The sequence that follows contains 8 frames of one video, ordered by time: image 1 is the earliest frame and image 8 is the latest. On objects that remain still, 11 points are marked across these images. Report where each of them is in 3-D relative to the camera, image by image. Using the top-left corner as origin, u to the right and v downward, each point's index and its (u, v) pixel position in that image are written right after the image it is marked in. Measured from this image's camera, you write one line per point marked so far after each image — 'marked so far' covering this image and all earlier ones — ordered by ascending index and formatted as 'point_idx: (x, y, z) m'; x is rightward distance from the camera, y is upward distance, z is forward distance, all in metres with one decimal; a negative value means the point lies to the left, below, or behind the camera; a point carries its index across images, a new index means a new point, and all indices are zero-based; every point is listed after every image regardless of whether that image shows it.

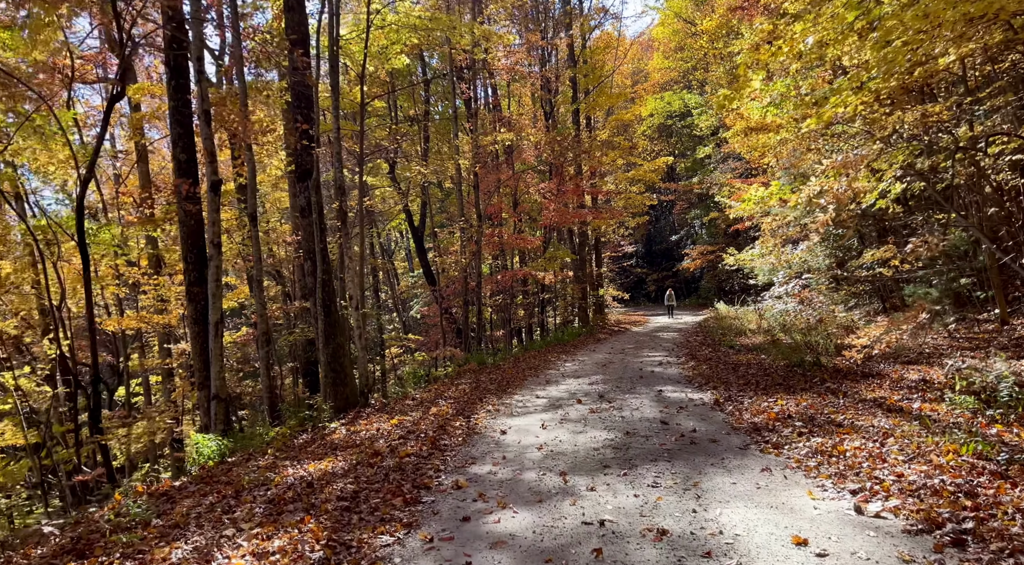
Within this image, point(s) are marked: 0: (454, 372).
0: (-1.3, -2.1, +16.8) m
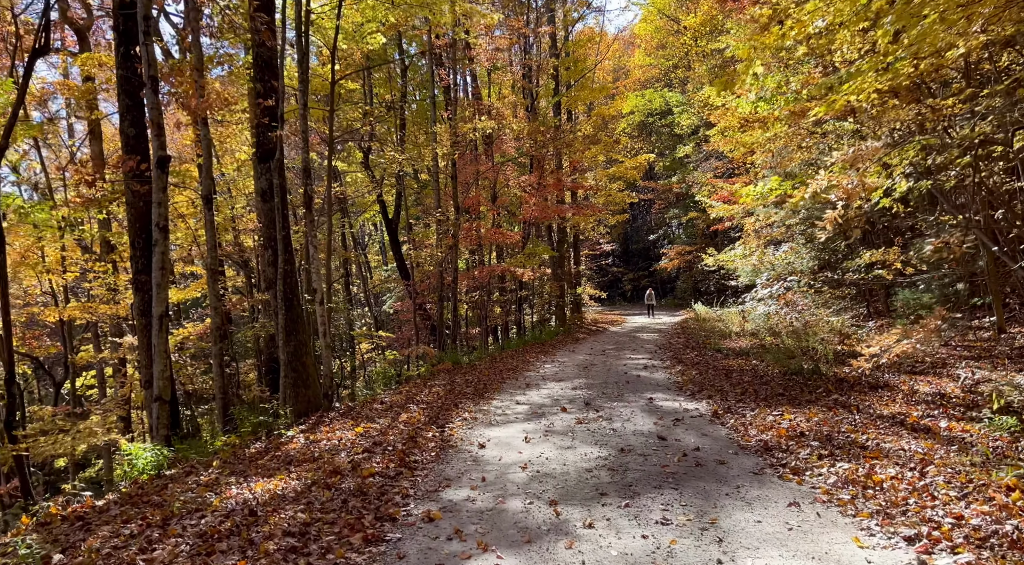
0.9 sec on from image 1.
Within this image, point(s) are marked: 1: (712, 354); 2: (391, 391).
0: (-1.8, -2.0, +15.8) m
1: (+4.4, -1.6, +16.2) m
2: (-2.2, -2.0, +13.1) m
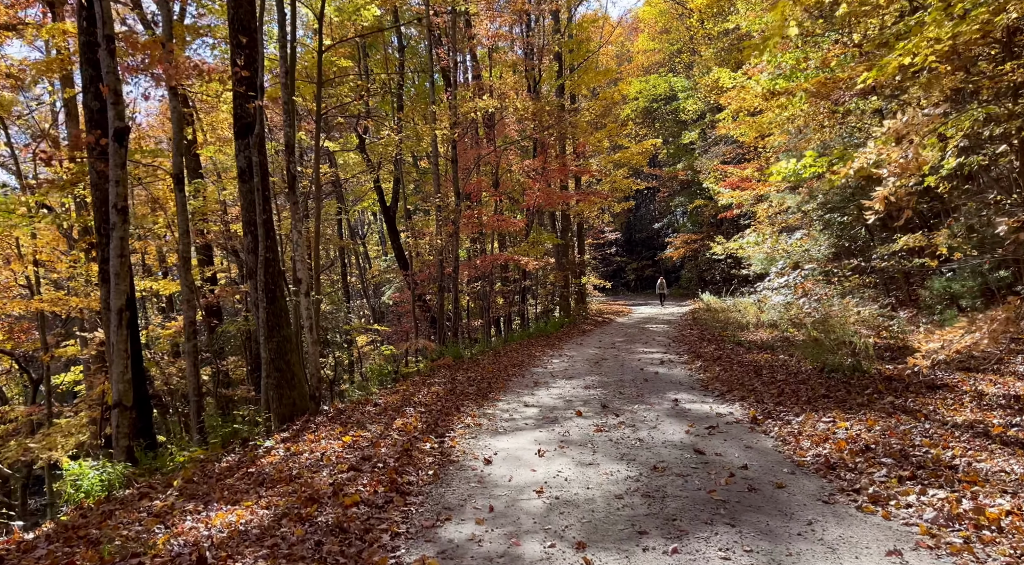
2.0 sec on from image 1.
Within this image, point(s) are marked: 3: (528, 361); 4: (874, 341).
0: (-1.7, -1.7, +14.7) m
1: (+4.6, -1.4, +15.1) m
2: (-2.0, -1.8, +12.0) m
3: (+0.3, -1.7, +15.7) m
4: (+5.9, -1.0, +11.9) m
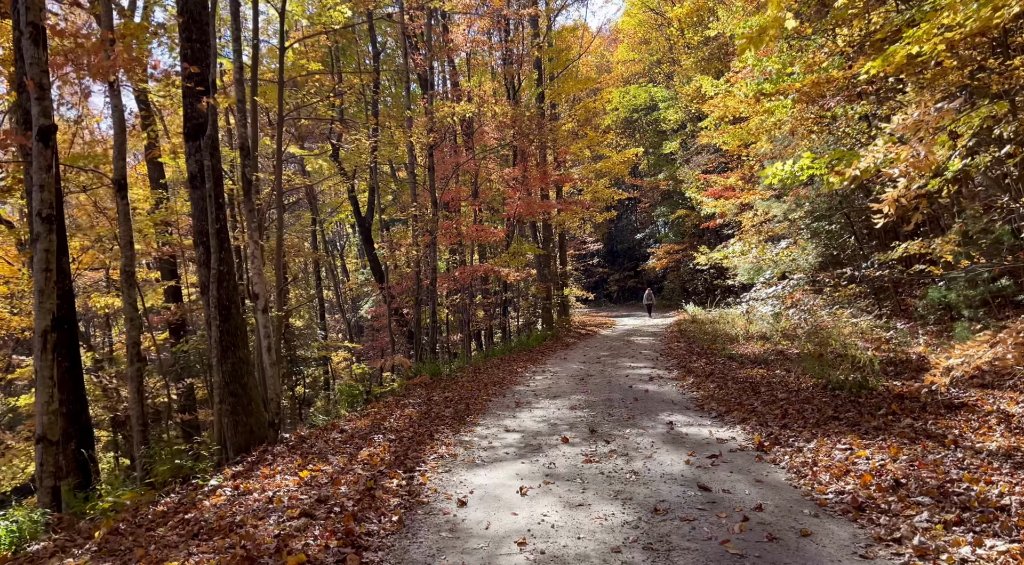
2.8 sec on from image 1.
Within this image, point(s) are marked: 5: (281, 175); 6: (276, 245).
0: (-2.1, -2.0, +13.8) m
1: (+4.2, -1.6, +14.4) m
2: (-2.4, -2.0, +11.1) m
3: (-0.1, -1.9, +14.8) m
4: (+5.6, -1.1, +11.2) m
5: (-3.8, +1.8, +12.0) m
6: (-3.9, +0.6, +12.2) m
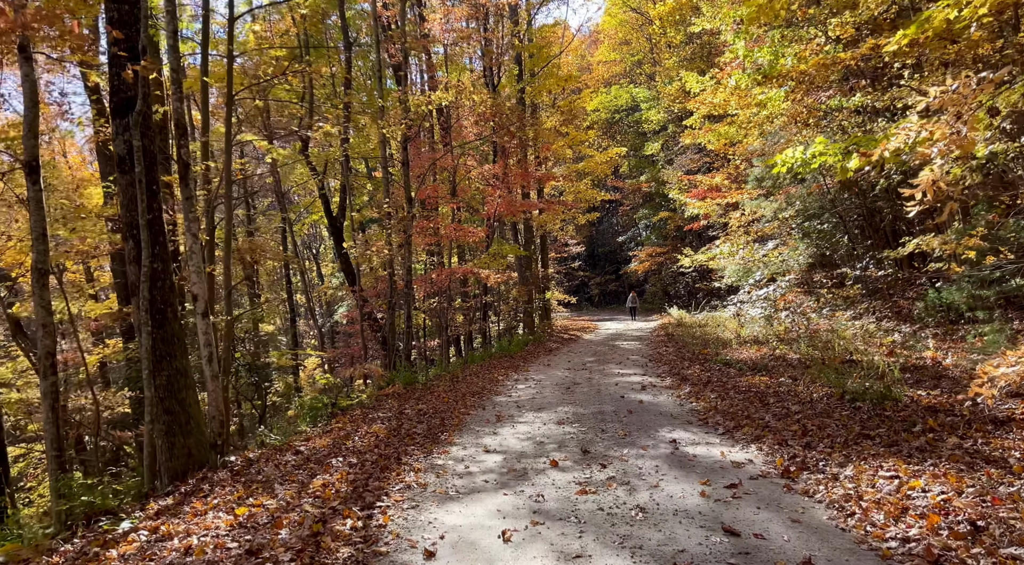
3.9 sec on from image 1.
0: (-2.4, -2.0, +12.6) m
1: (+3.8, -1.6, +13.4) m
2: (-2.6, -2.0, +9.9) m
3: (-0.4, -2.0, +13.7) m
4: (+5.3, -1.1, +10.2) m
5: (-4.1, +1.8, +10.8) m
6: (-4.2, +0.6, +11.0) m
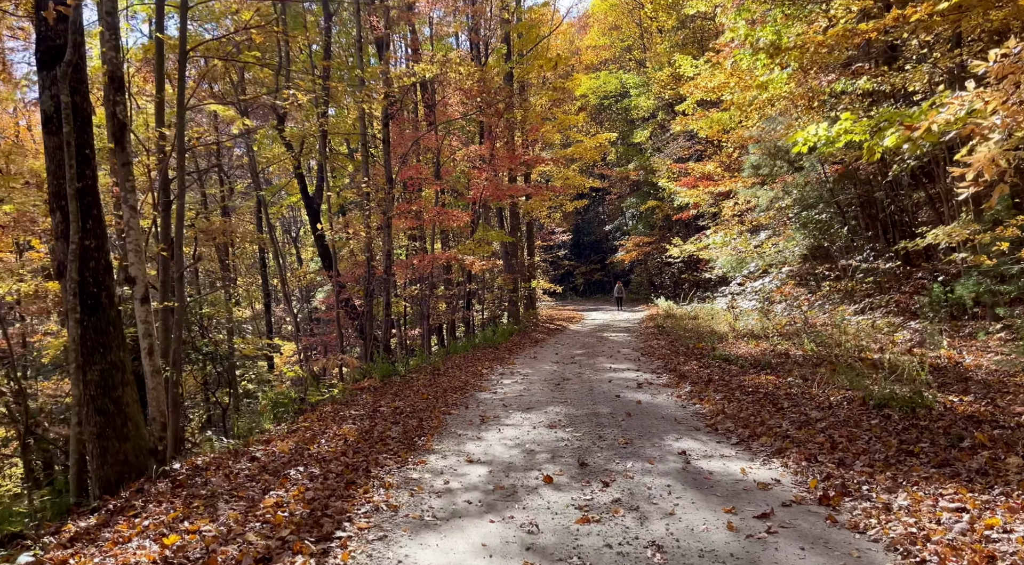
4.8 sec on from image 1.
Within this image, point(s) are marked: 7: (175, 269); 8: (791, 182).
0: (-2.7, -1.8, +11.6) m
1: (+3.5, -1.4, +12.6) m
2: (-2.8, -1.8, +8.9) m
3: (-0.7, -1.7, +12.8) m
4: (+5.1, -1.0, +9.4) m
5: (-4.3, +2.0, +9.7) m
6: (-4.4, +0.9, +9.9) m
7: (-4.5, +0.2, +9.8) m
8: (+7.6, +2.7, +19.9) m
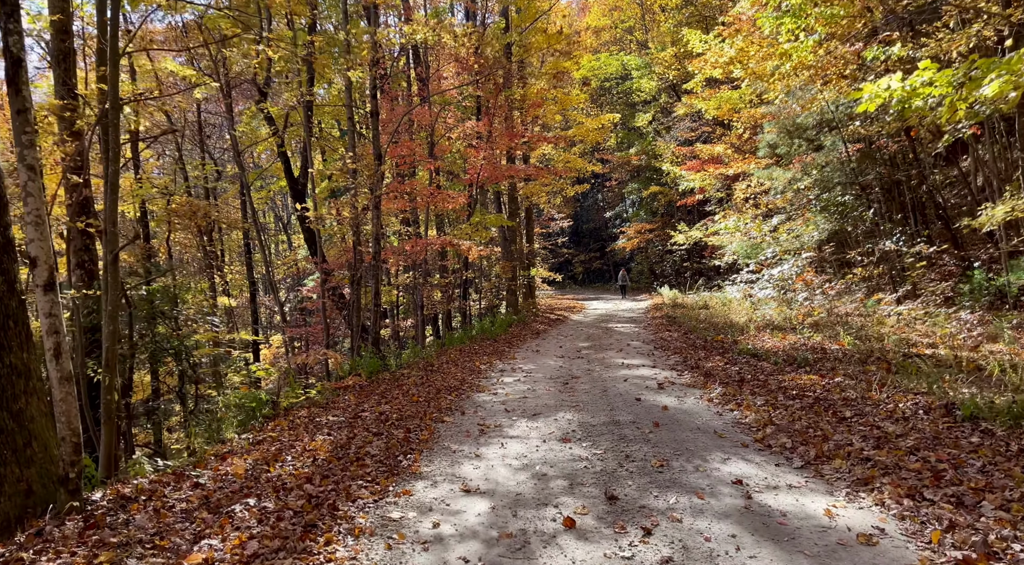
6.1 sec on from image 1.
0: (-2.6, -1.6, +10.2) m
1: (+3.6, -1.2, +11.2) m
2: (-2.8, -1.7, +7.5) m
3: (-0.7, -1.5, +11.4) m
4: (+5.2, -0.9, +8.0) m
5: (-4.2, +2.2, +8.2) m
6: (-4.4, +1.0, +8.4) m
7: (-4.4, +0.4, +8.4) m
8: (+7.6, +3.1, +18.5) m
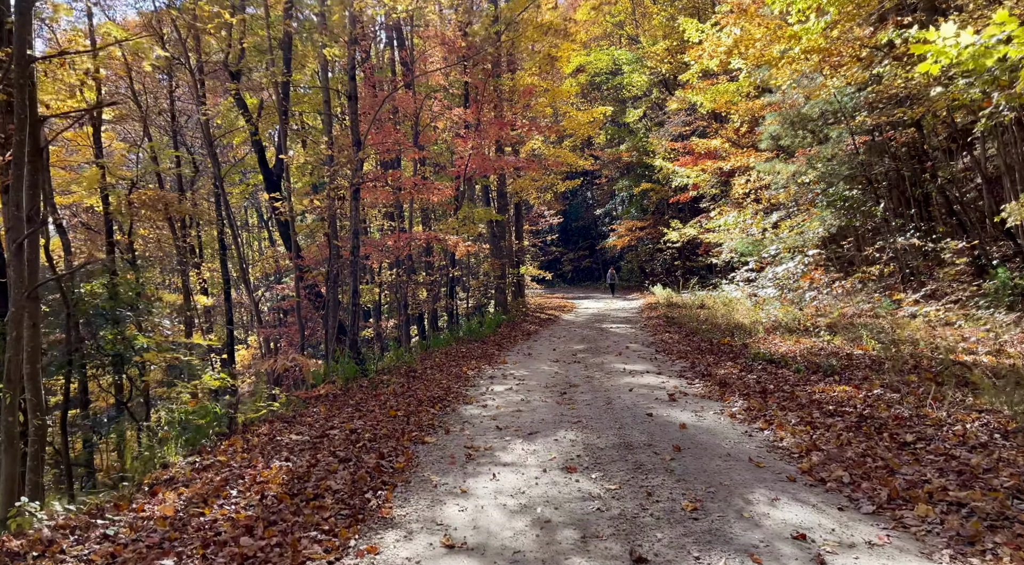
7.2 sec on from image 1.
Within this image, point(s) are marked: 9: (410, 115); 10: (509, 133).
0: (-2.7, -1.5, +9.0) m
1: (+3.5, -1.2, +10.1) m
2: (-2.8, -1.6, +6.3) m
3: (-0.8, -1.5, +10.2) m
4: (+5.1, -0.8, +7.0) m
5: (-4.3, +2.2, +7.0) m
6: (-4.4, +1.1, +7.2) m
7: (-4.5, +0.4, +7.1) m
8: (+7.3, +3.1, +17.4) m
9: (-2.5, +4.2, +18.1) m
10: (0.0, +4.0, +19.5) m
